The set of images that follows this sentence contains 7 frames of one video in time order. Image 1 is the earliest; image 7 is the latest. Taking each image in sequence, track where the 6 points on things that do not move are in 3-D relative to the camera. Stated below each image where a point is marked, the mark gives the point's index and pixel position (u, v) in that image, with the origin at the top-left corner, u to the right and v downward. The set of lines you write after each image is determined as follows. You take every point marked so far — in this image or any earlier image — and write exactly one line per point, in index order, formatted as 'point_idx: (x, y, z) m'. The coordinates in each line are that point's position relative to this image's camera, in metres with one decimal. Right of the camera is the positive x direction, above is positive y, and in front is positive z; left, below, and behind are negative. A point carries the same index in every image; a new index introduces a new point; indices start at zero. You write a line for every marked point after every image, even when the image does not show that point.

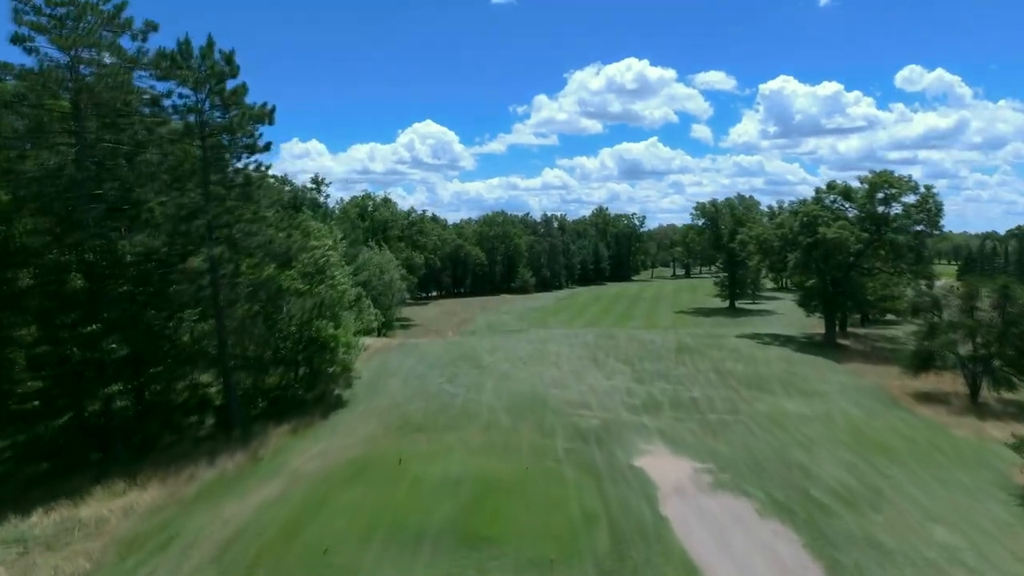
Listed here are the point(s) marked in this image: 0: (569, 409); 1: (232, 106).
0: (+1.7, -3.7, +19.6) m
1: (-8.2, +5.3, +18.5) m
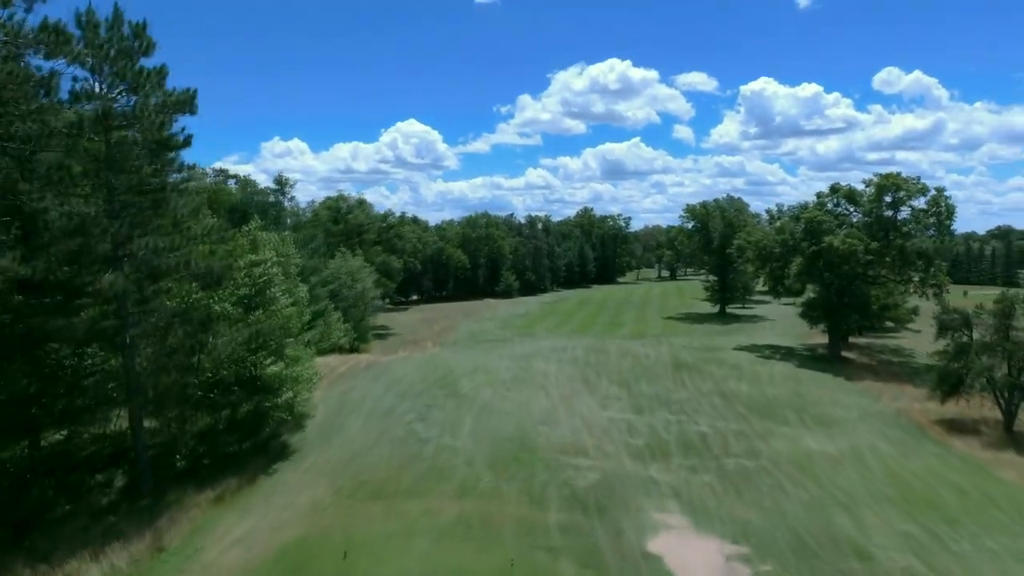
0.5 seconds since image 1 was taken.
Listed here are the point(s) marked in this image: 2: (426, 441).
0: (+1.3, -4.3, +16.5) m
1: (-8.6, +4.6, +15.1) m
2: (-2.3, -4.0, +17.2) m
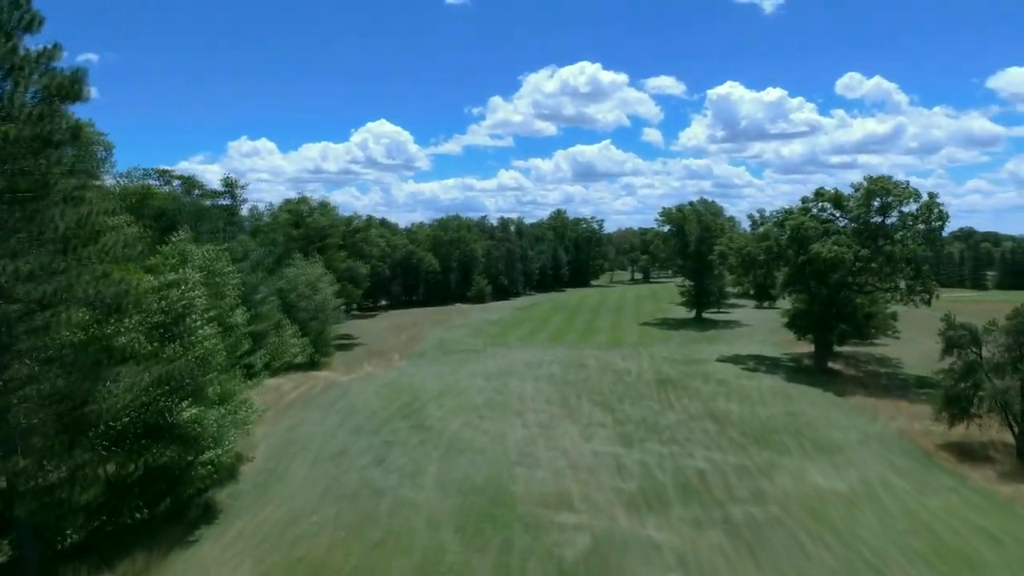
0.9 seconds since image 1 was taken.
0: (+0.7, -4.8, +14.0) m
1: (-9.2, +4.1, +12.2) m
2: (-2.9, -4.6, +14.5) m
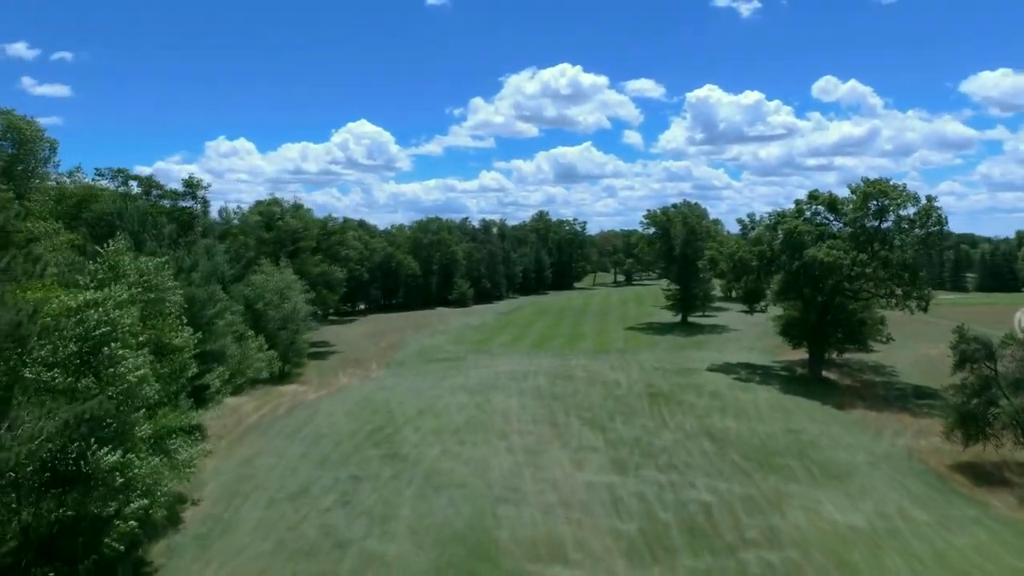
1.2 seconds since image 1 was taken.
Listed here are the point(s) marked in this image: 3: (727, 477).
0: (+0.4, -5.2, +12.1) m
1: (-9.4, +3.7, +10.1) m
2: (-3.2, -4.9, +12.5) m
3: (+6.3, -5.5, +18.9) m
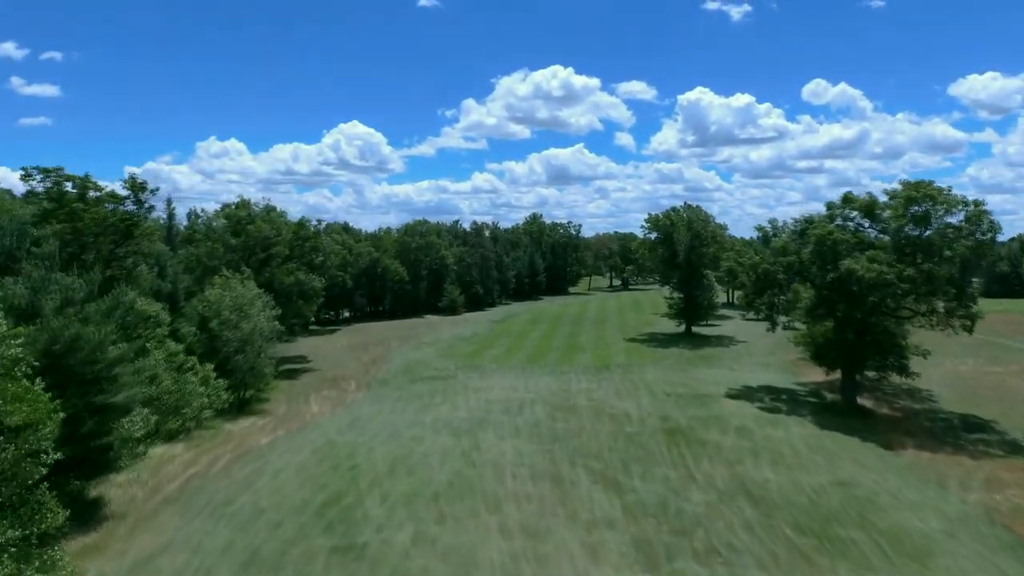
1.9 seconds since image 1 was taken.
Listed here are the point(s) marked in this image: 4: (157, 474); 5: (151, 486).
0: (+0.3, -5.9, +7.7) m
1: (-9.4, +3.0, +5.5) m
2: (-3.2, -5.7, +8.0) m
3: (+6.1, -6.3, +14.5) m
4: (-9.9, -5.2, +18.2) m
5: (-9.5, -5.2, +17.0) m
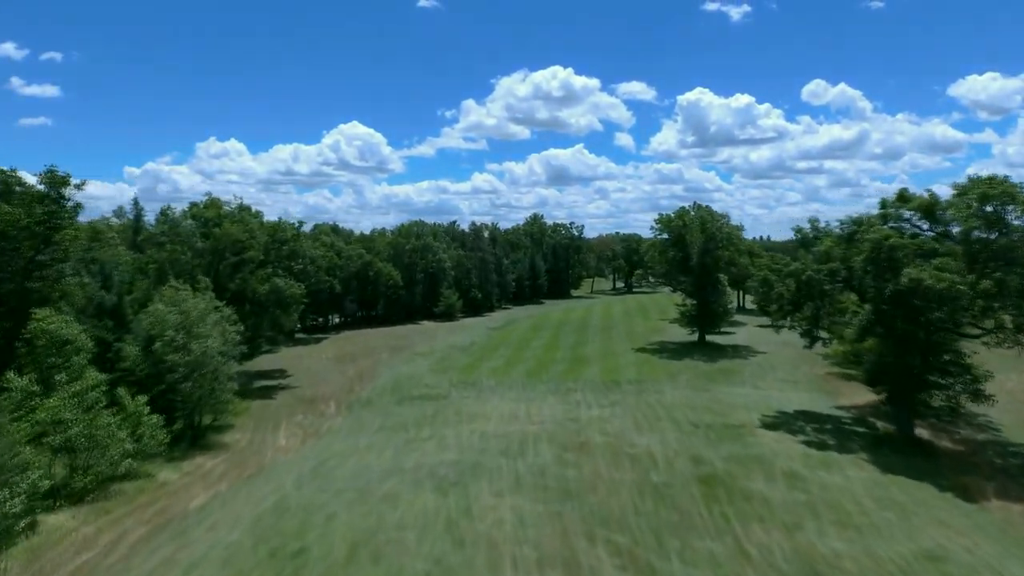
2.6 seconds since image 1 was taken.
0: (+0.4, -6.4, +3.0) m
1: (-9.4, +2.5, +0.8) m
2: (-3.2, -6.2, +3.3) m
3: (+6.2, -6.8, +9.9) m
4: (-9.9, -5.7, +13.5) m
5: (-9.4, -5.7, +12.3) m
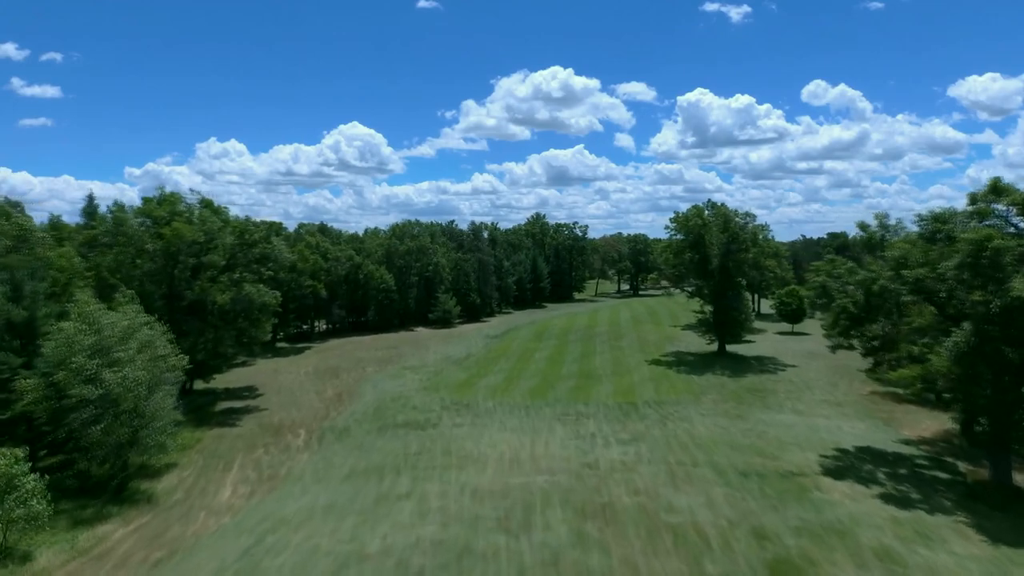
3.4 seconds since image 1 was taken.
0: (+0.4, -6.9, -2.6) m
1: (-9.4, +2.0, -4.7) m
2: (-3.2, -6.6, -2.2) m
3: (+6.2, -7.2, +4.3) m
4: (-9.9, -6.1, +7.9) m
5: (-9.4, -6.1, +6.7) m
